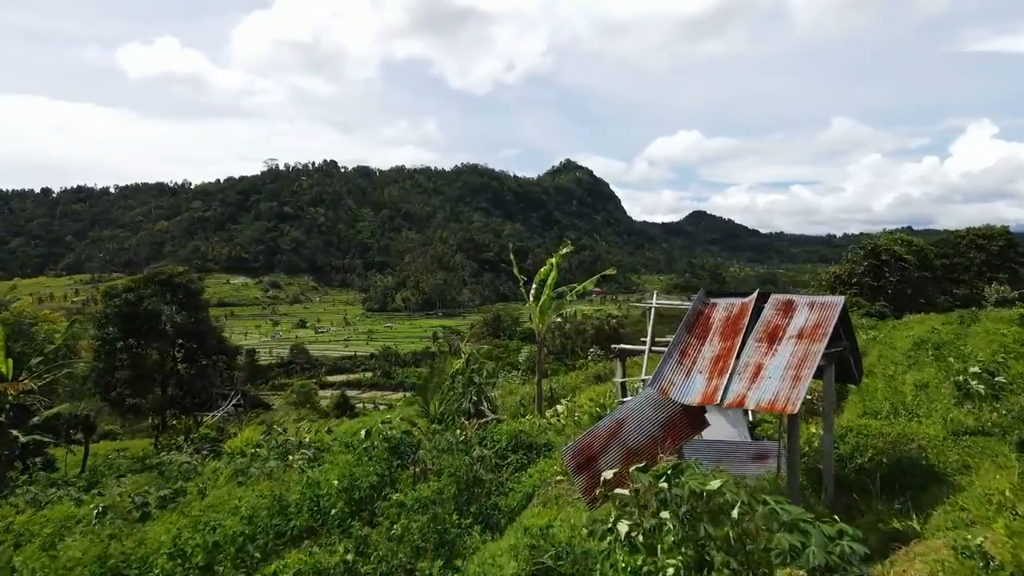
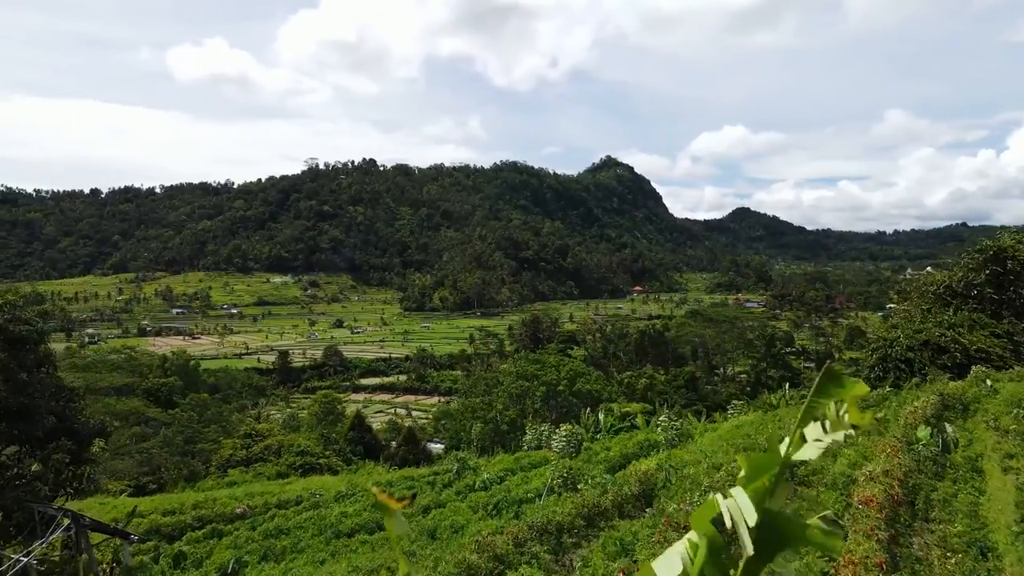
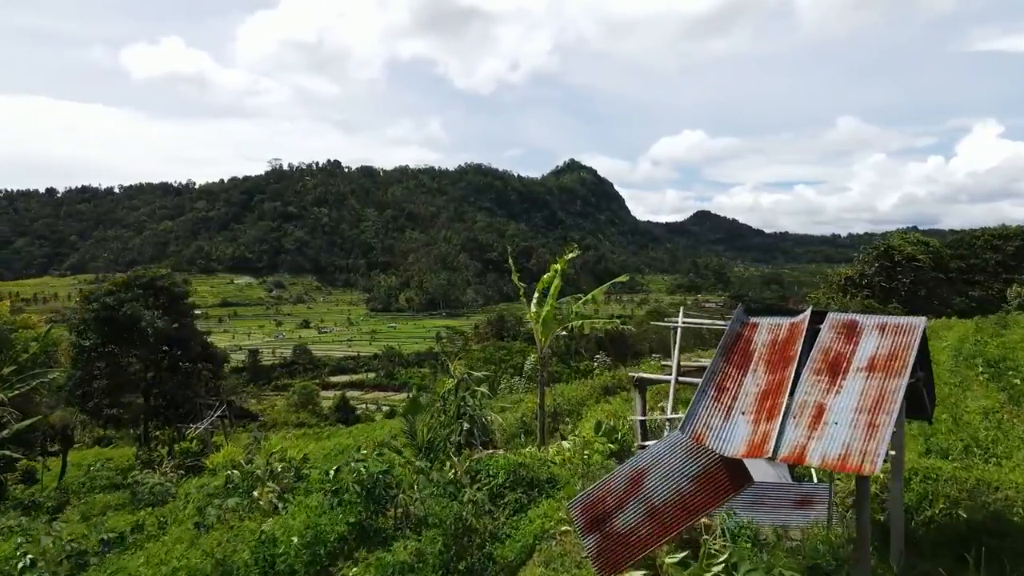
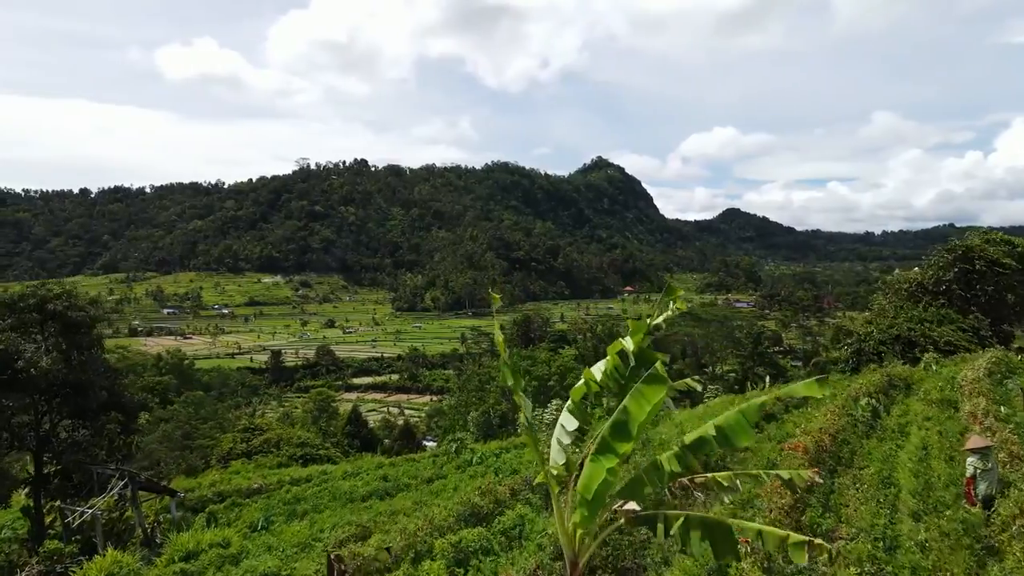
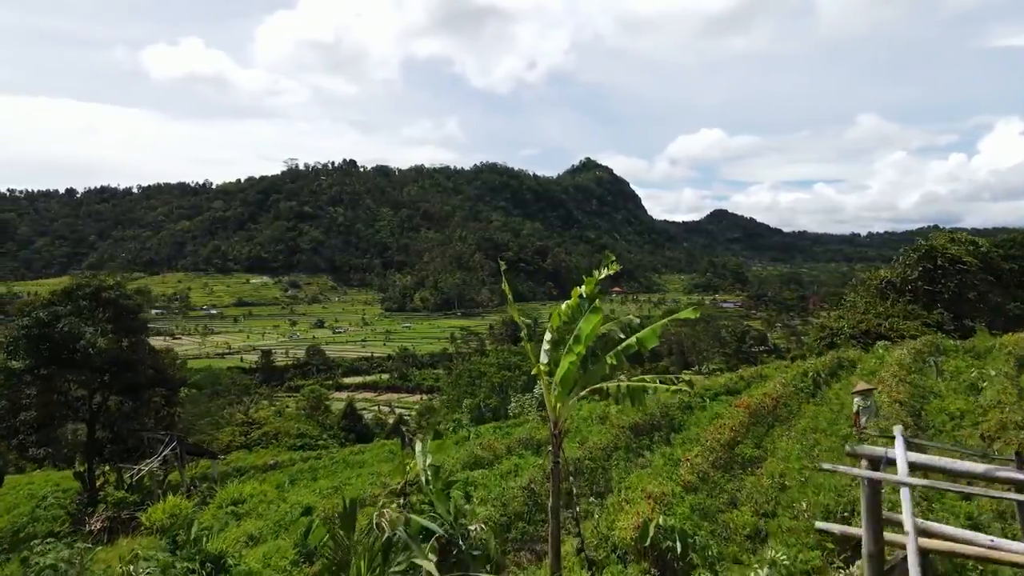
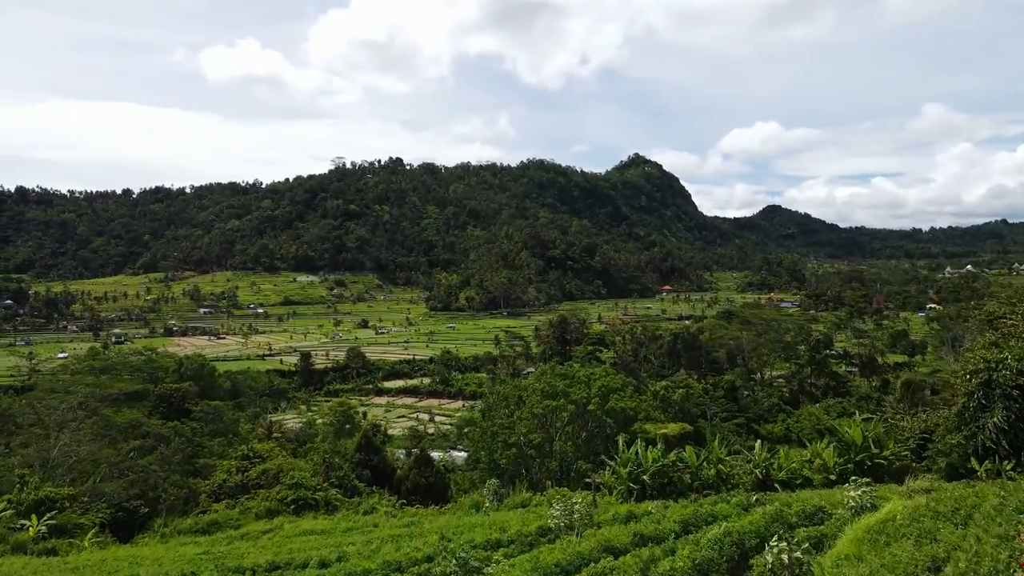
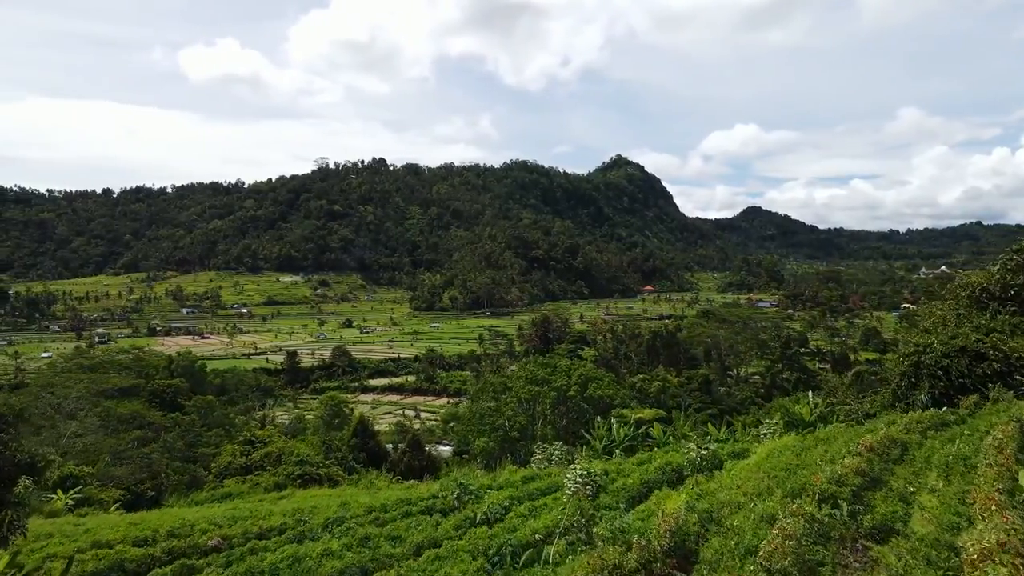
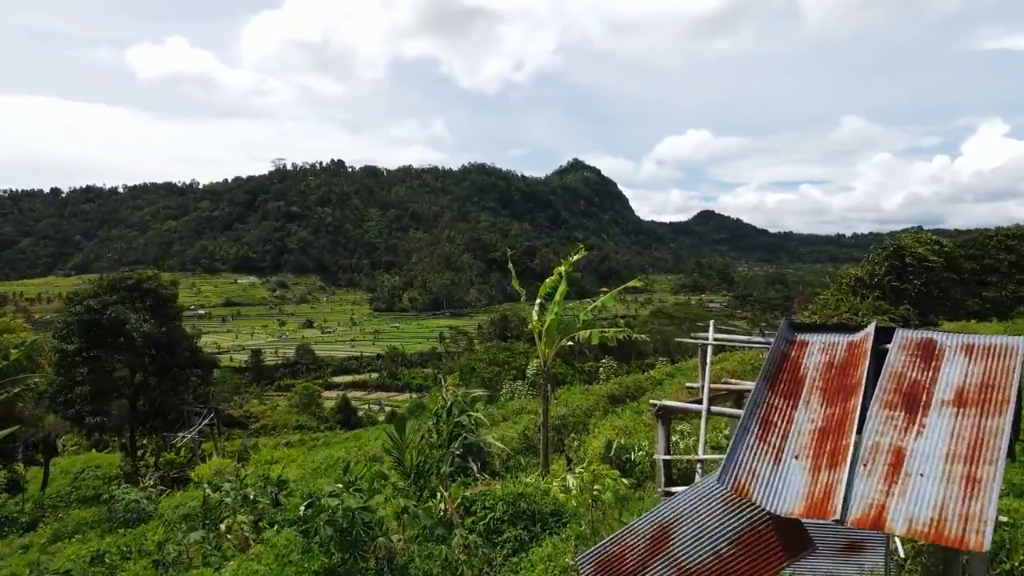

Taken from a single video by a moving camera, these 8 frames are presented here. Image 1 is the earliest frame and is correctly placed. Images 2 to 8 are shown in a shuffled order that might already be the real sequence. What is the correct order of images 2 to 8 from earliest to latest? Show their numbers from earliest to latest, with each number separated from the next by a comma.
3, 8, 5, 4, 2, 7, 6
